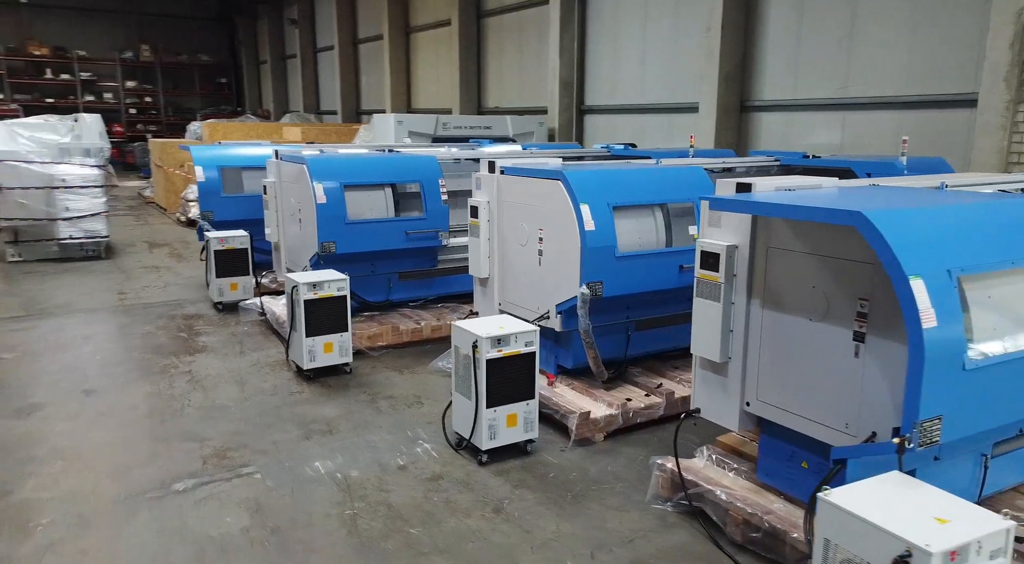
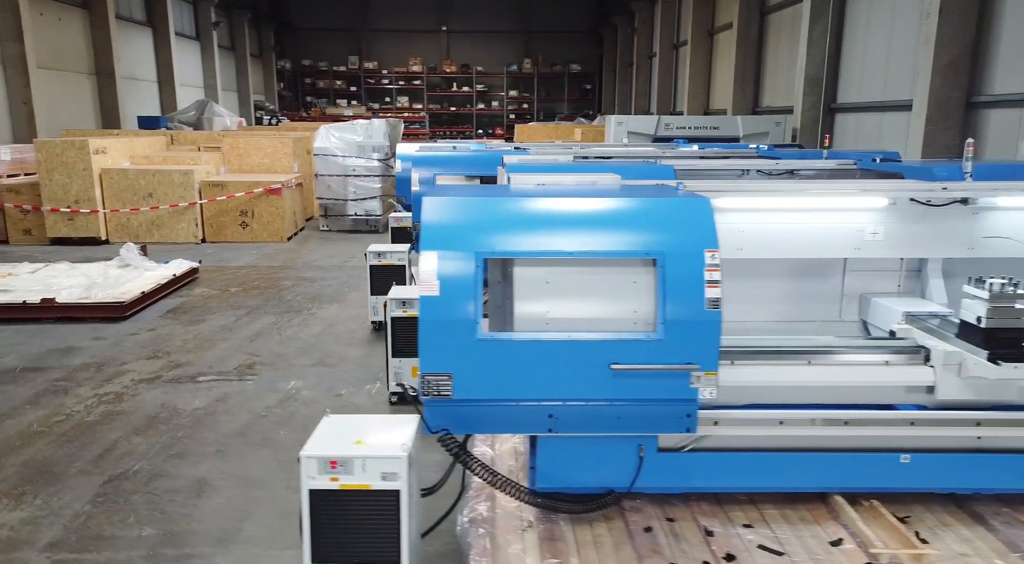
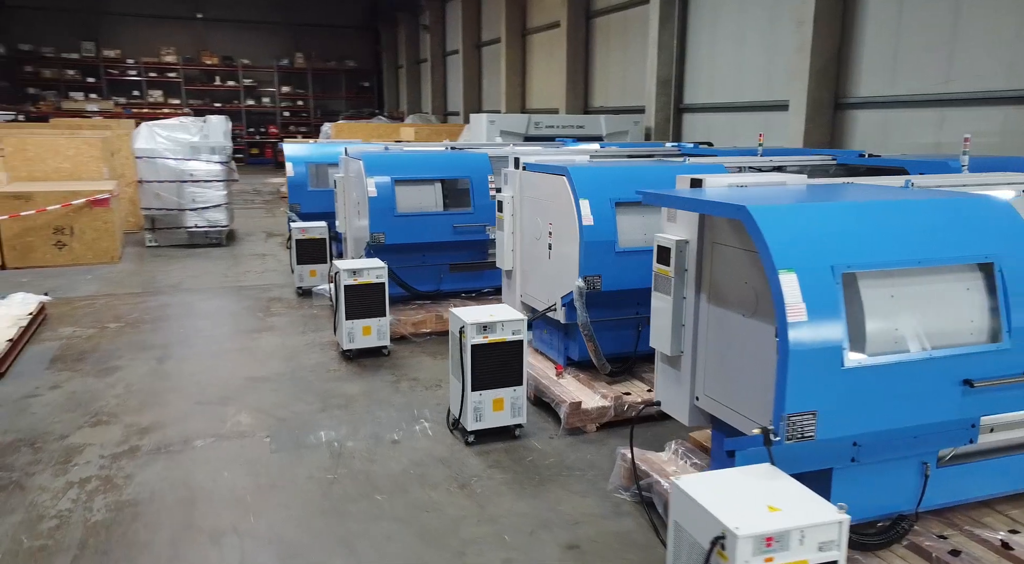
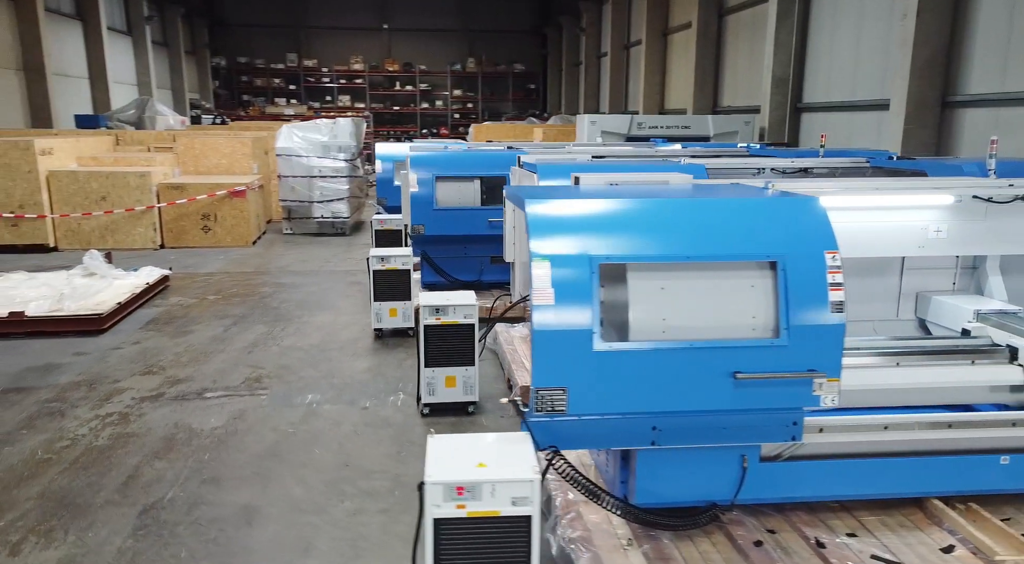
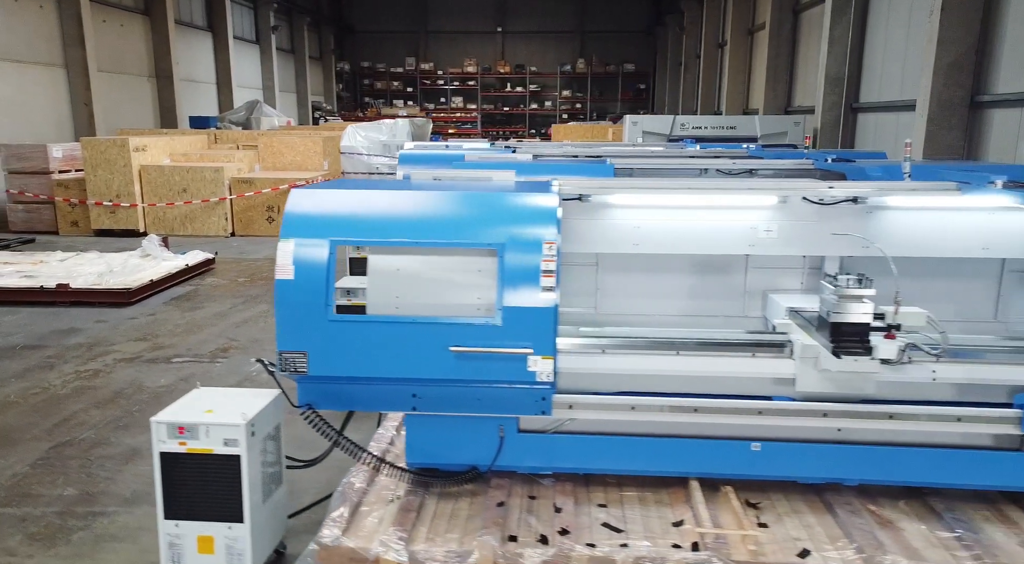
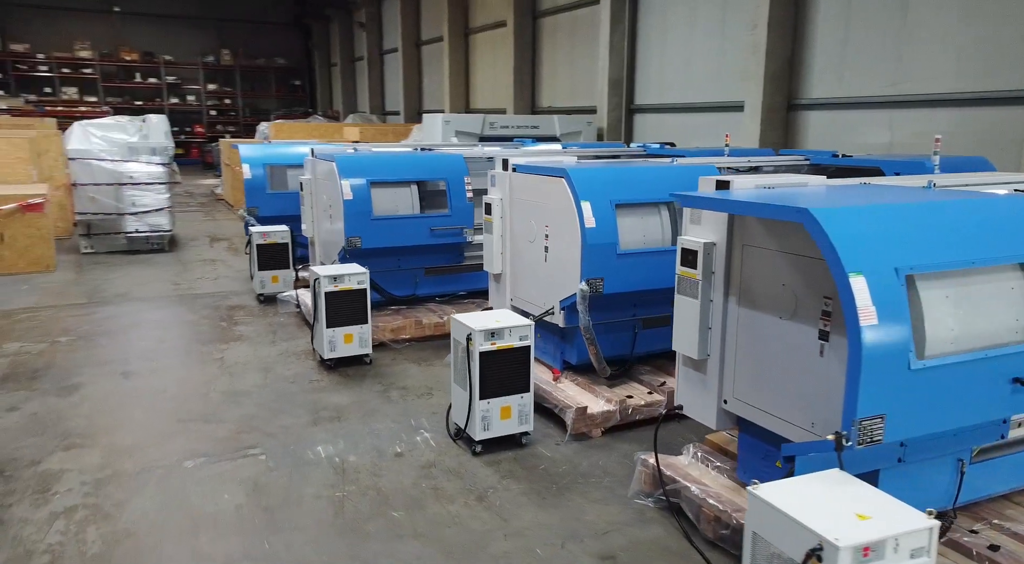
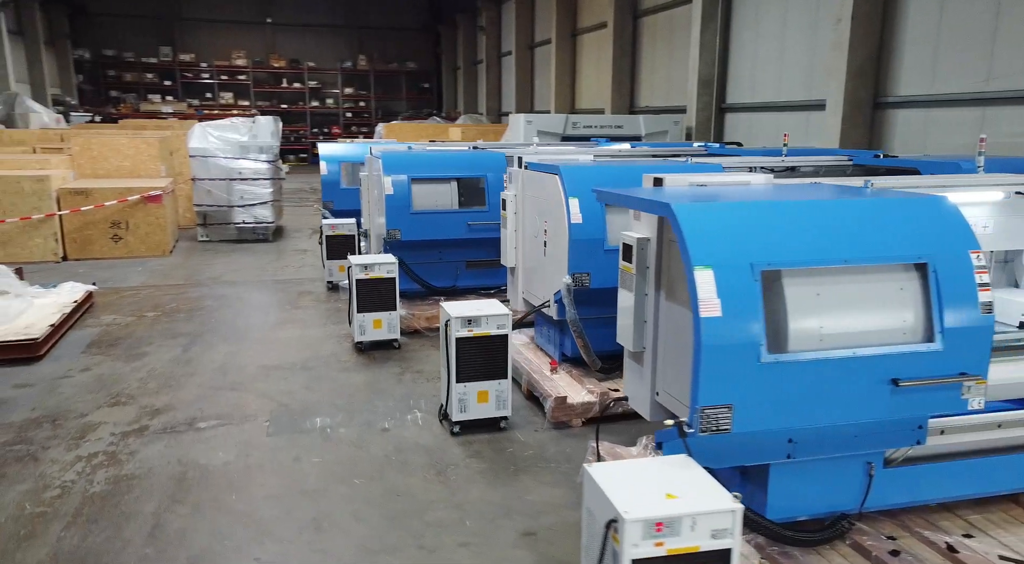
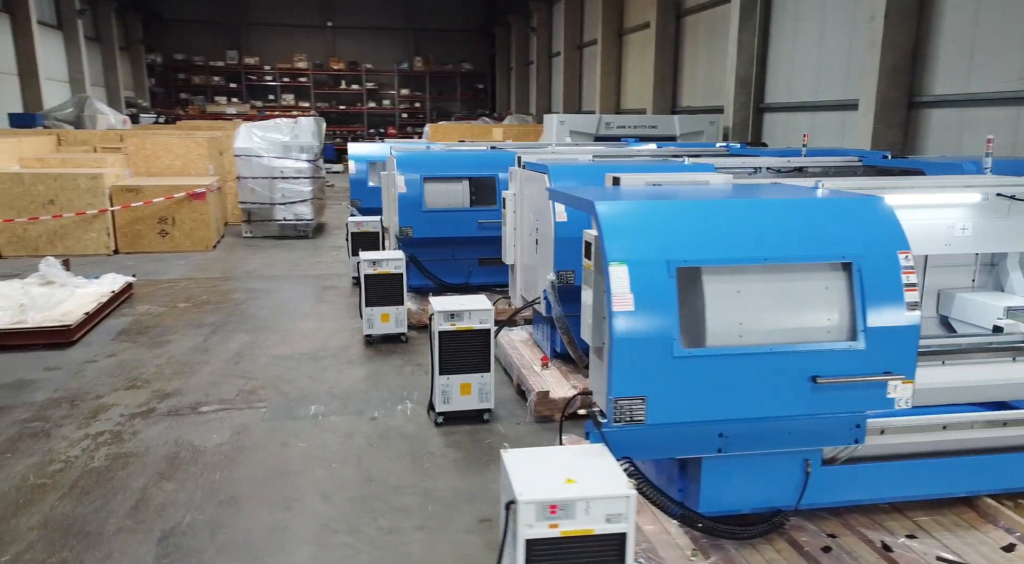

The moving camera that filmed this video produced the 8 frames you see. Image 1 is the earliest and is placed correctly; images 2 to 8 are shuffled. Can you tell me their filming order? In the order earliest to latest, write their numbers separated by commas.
6, 3, 7, 8, 4, 2, 5
